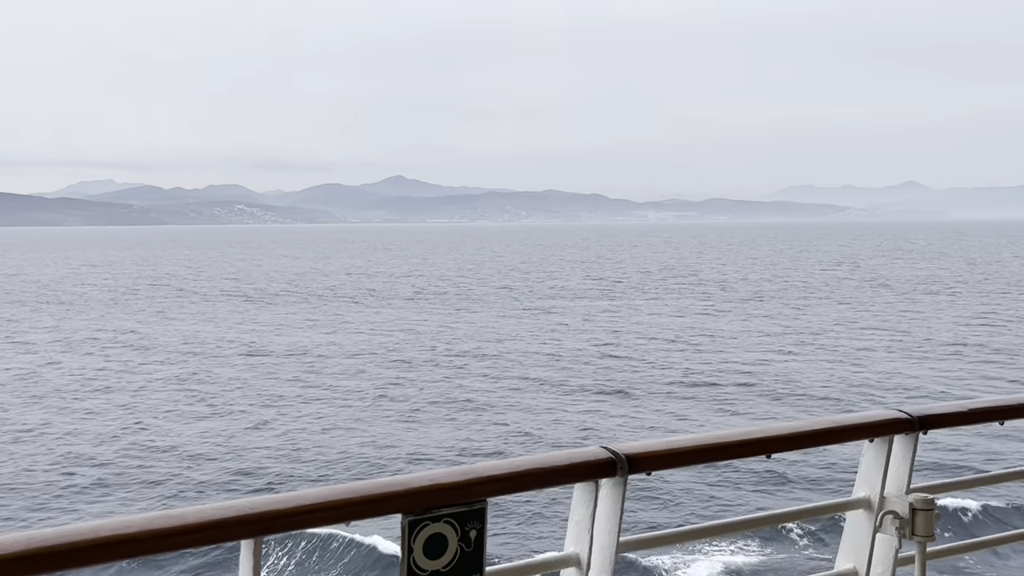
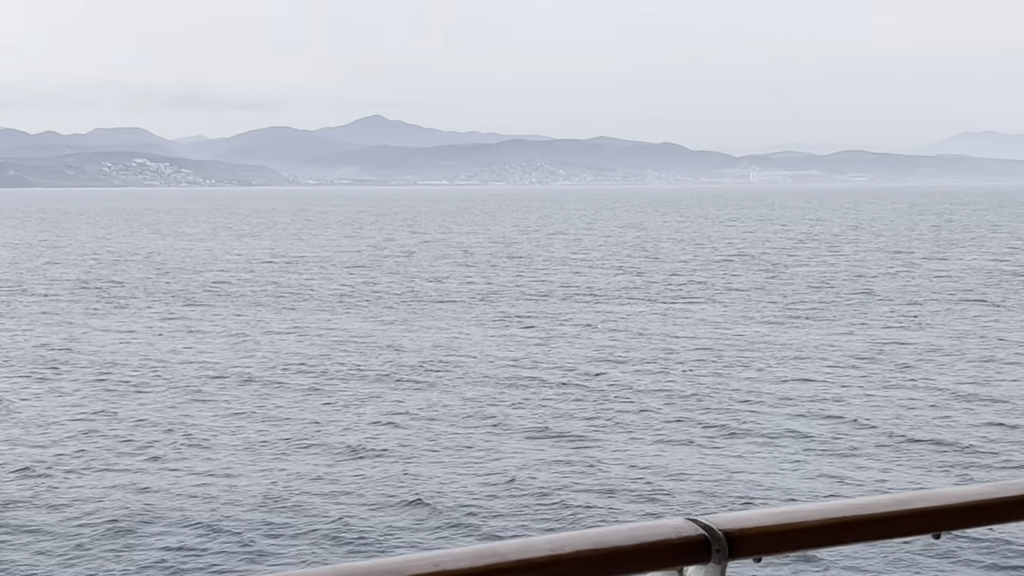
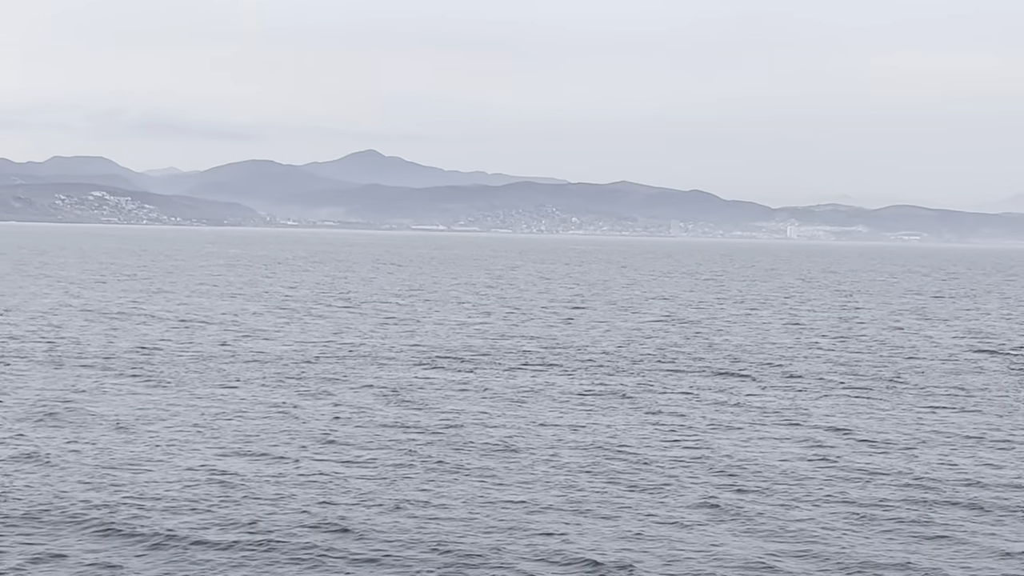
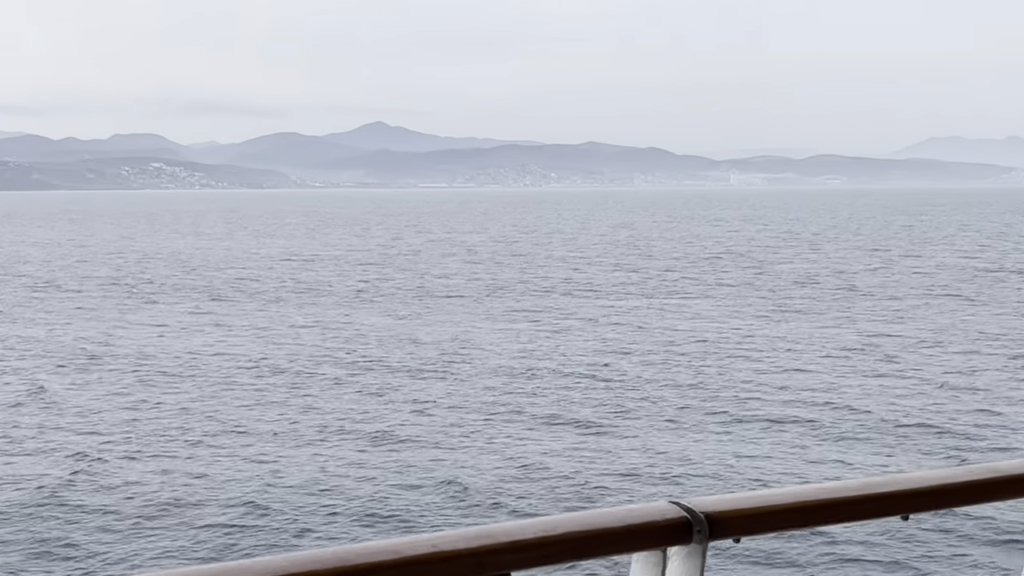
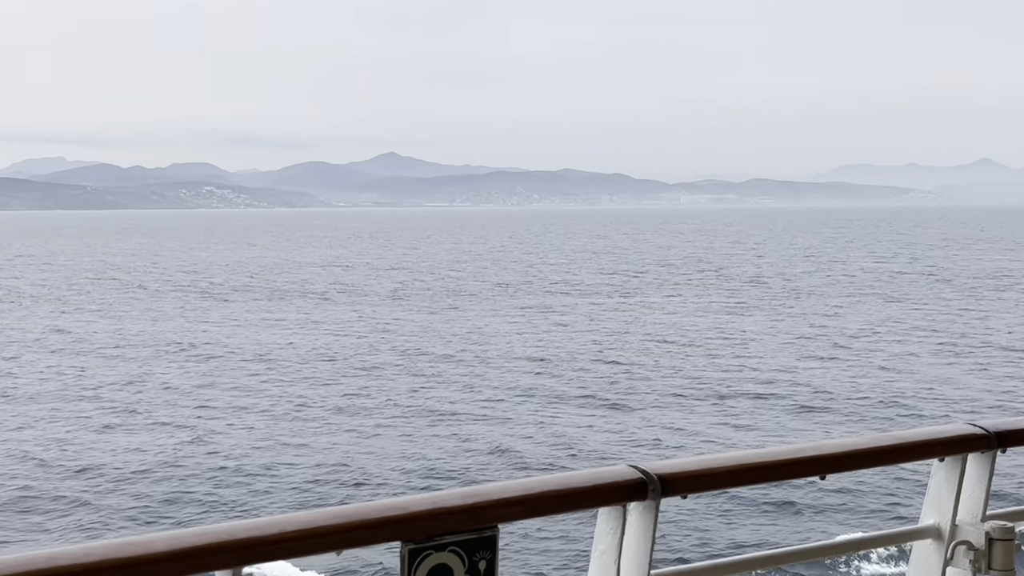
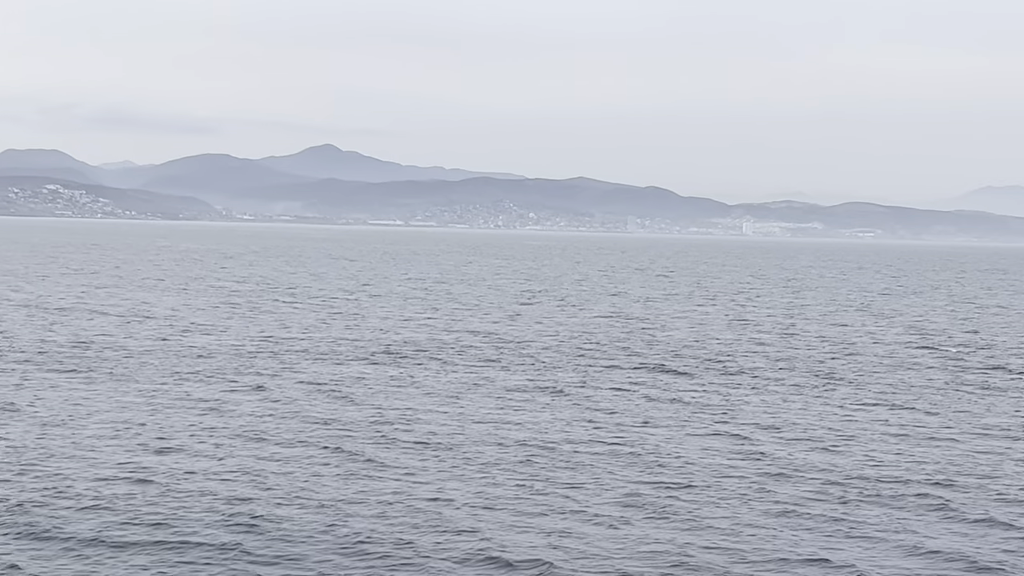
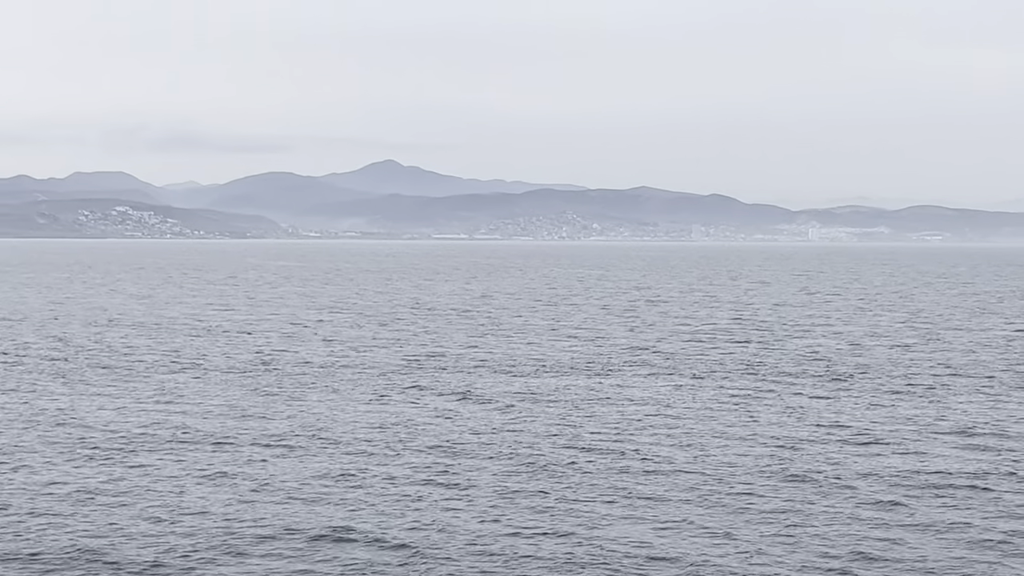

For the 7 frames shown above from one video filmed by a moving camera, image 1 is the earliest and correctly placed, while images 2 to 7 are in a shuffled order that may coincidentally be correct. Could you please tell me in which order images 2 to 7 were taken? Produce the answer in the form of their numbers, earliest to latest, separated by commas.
5, 4, 2, 7, 3, 6
